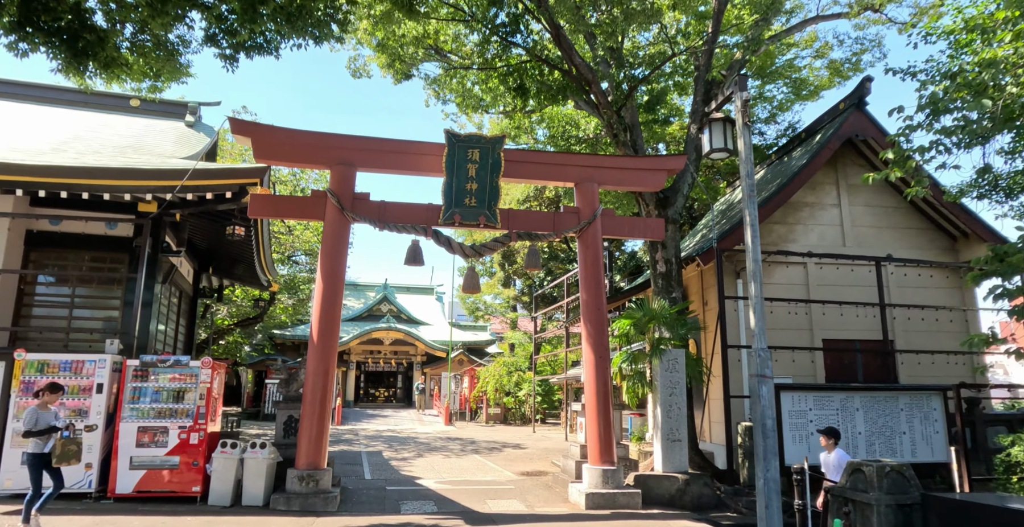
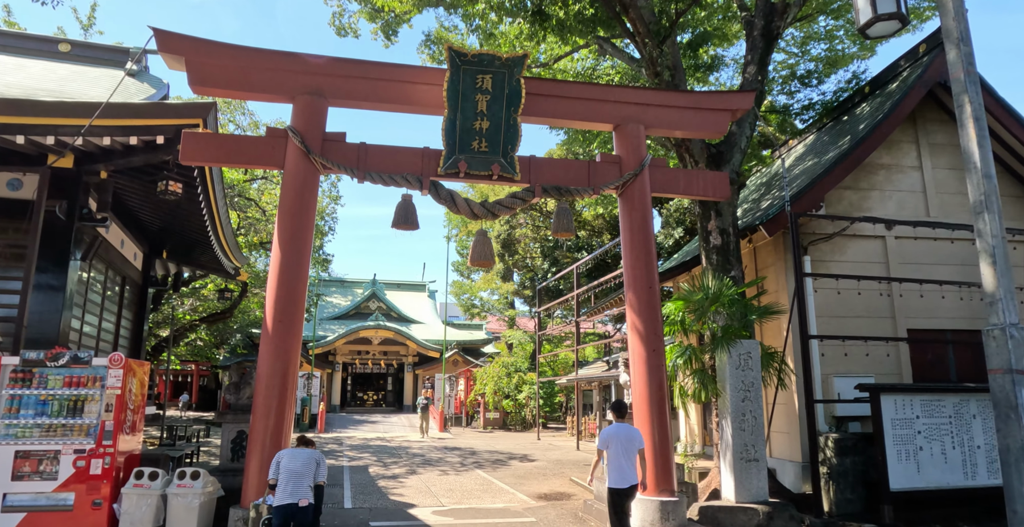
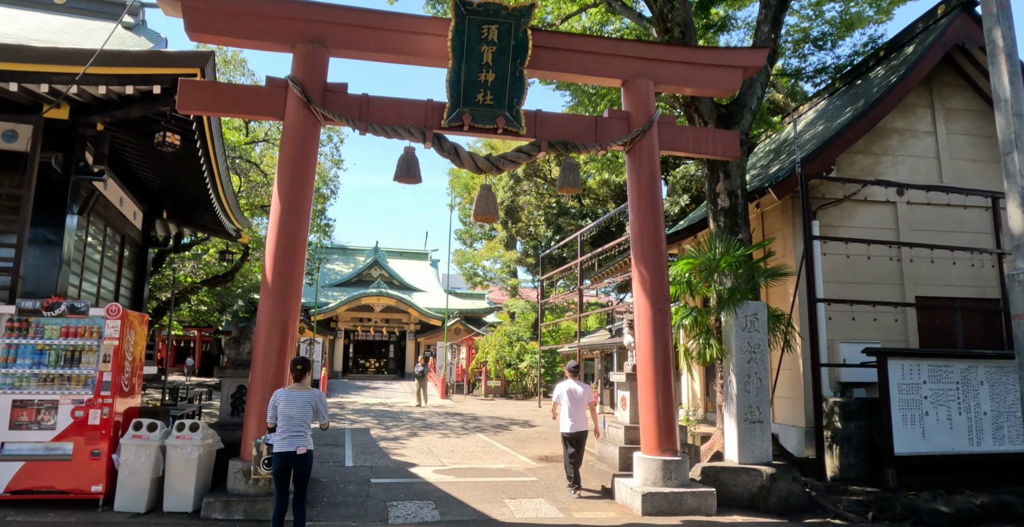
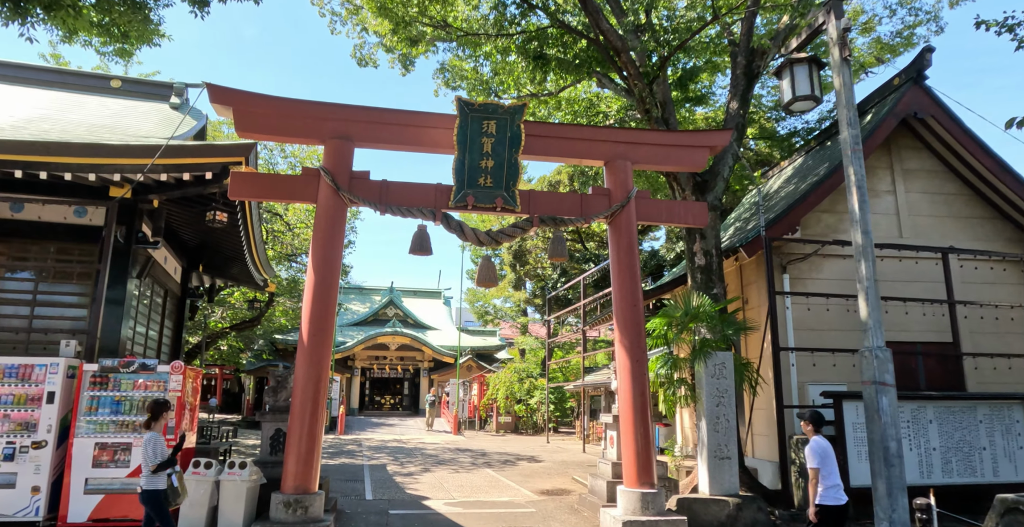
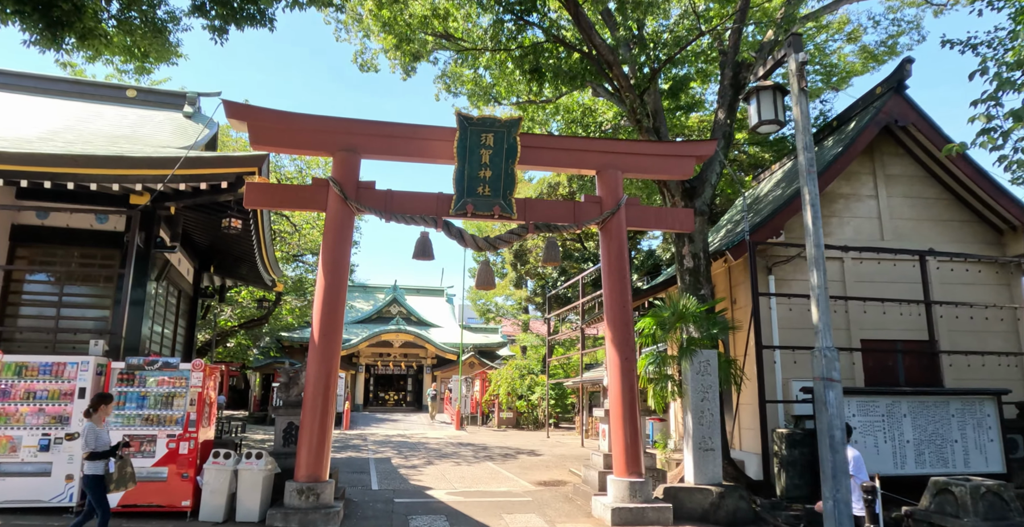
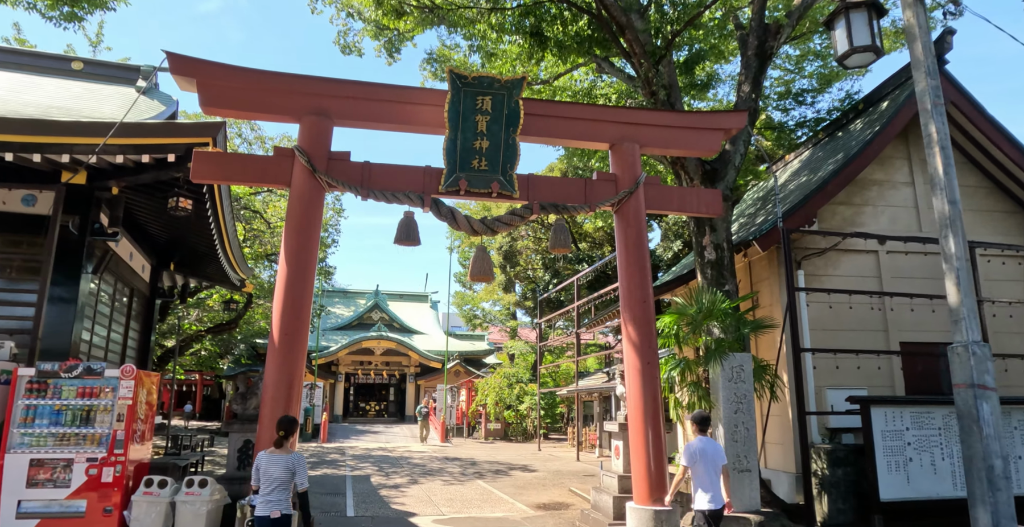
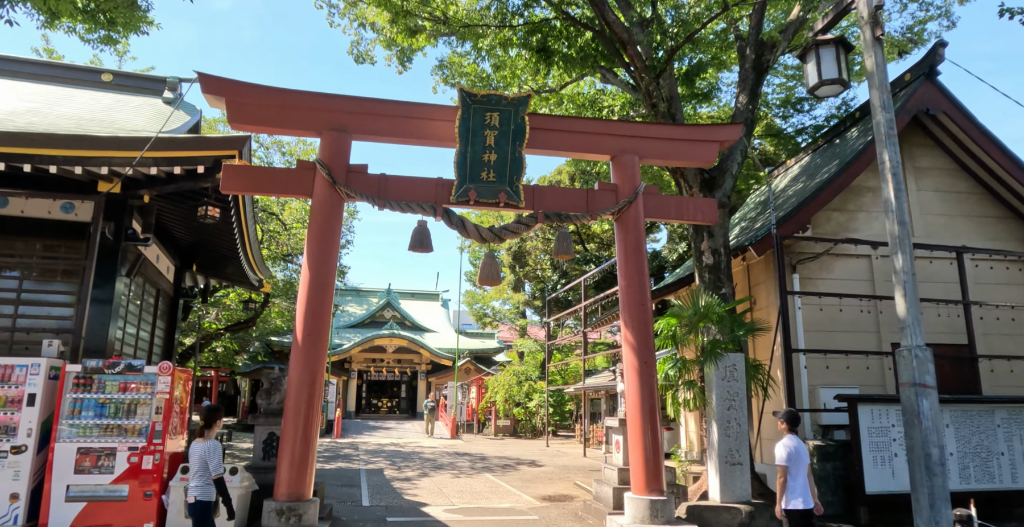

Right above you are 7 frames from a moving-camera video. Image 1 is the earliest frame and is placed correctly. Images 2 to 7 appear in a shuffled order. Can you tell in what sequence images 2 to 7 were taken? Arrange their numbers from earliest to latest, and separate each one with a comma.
5, 4, 7, 6, 2, 3
